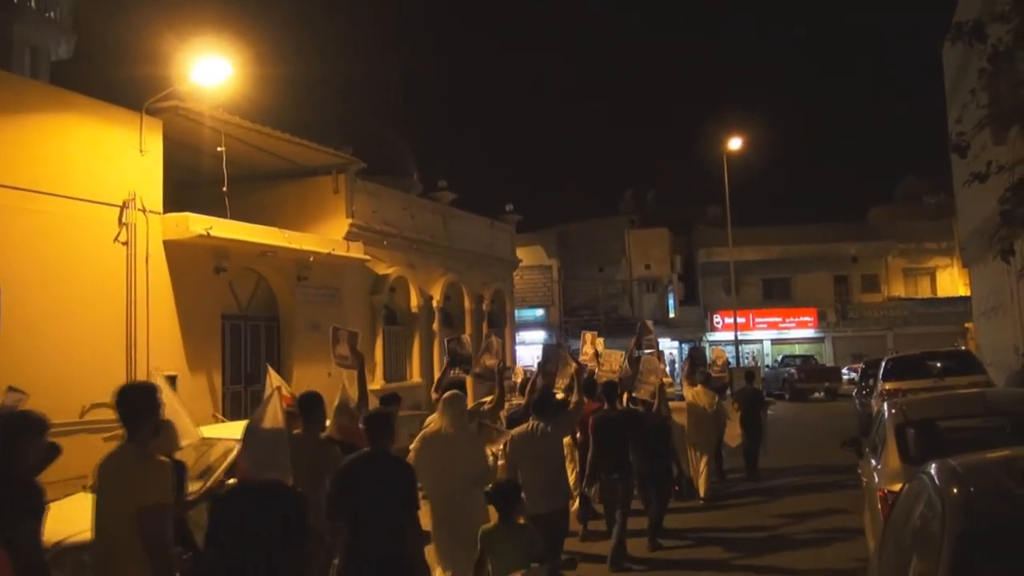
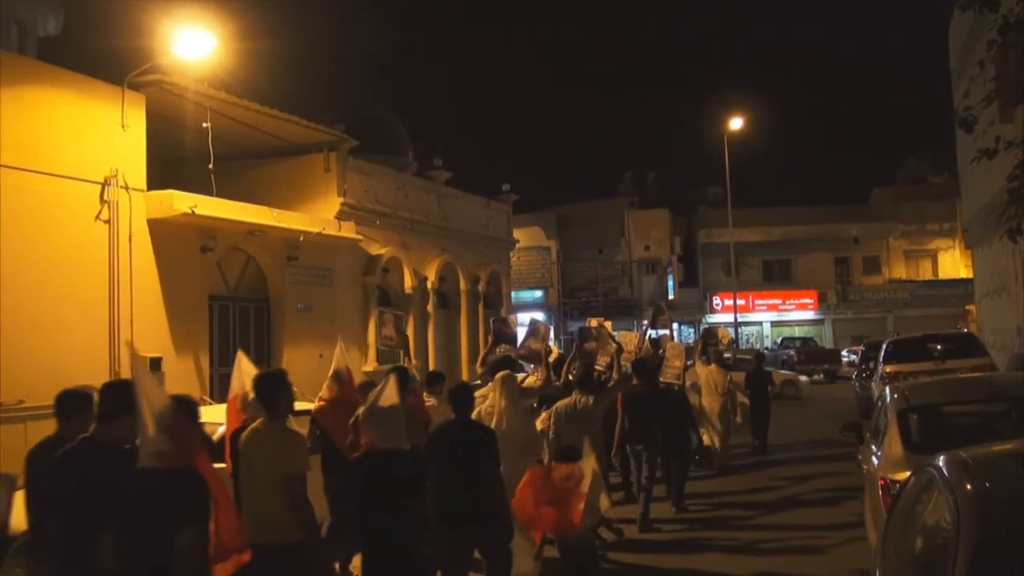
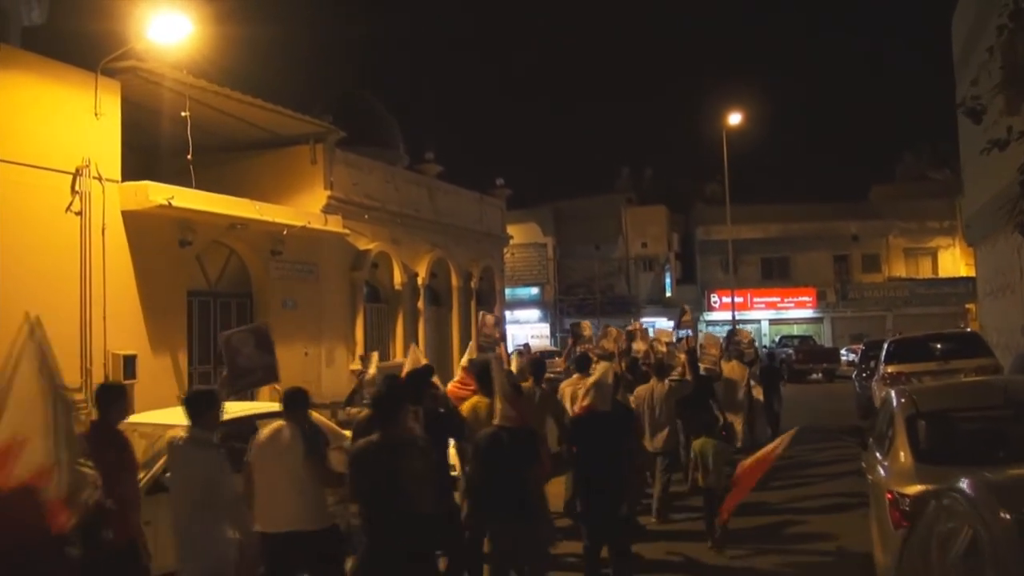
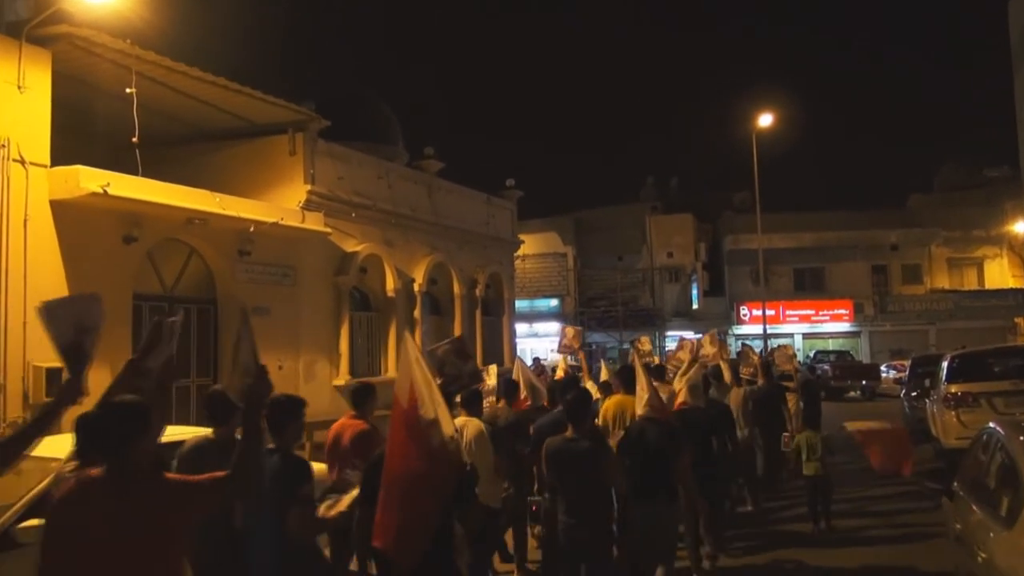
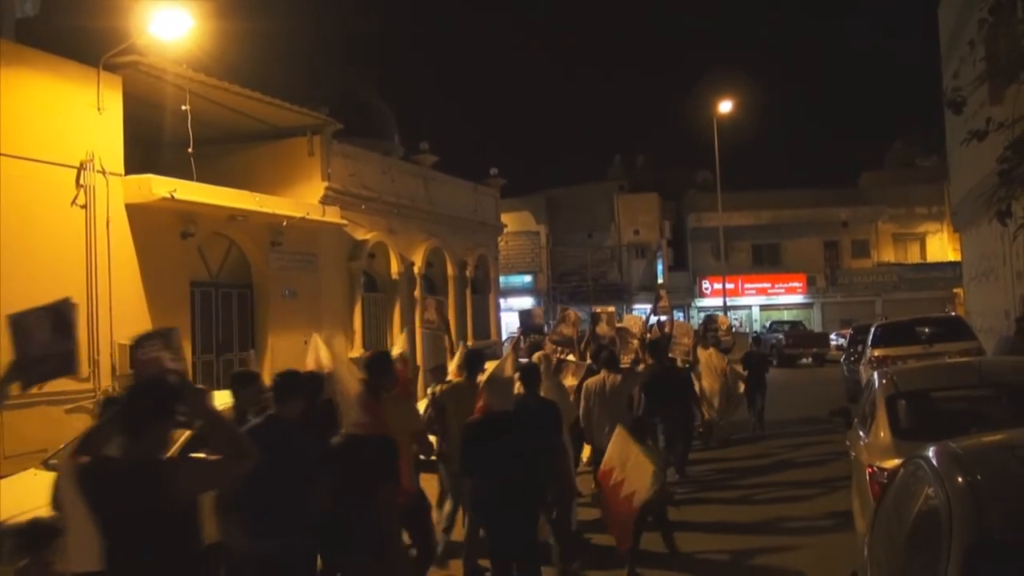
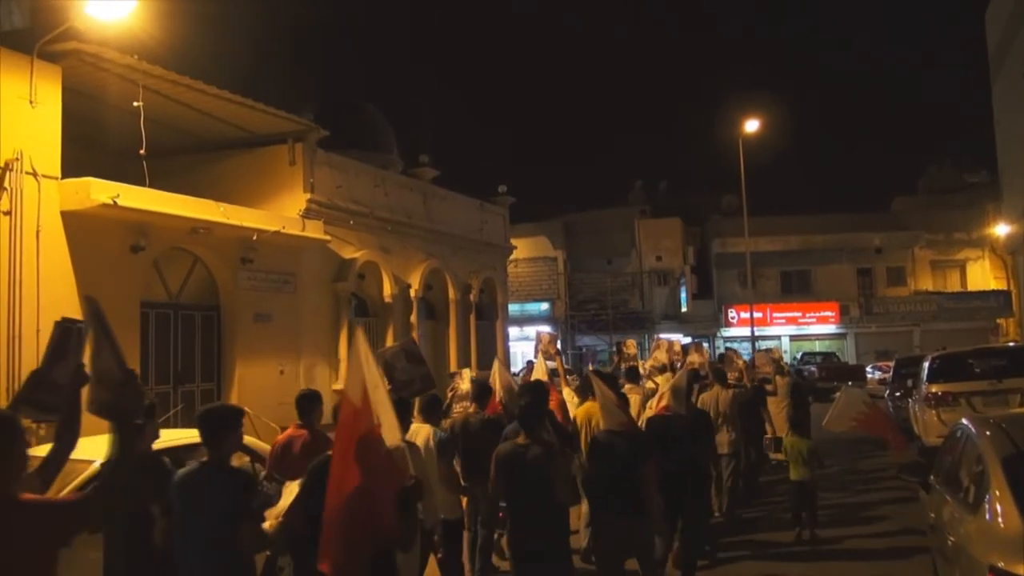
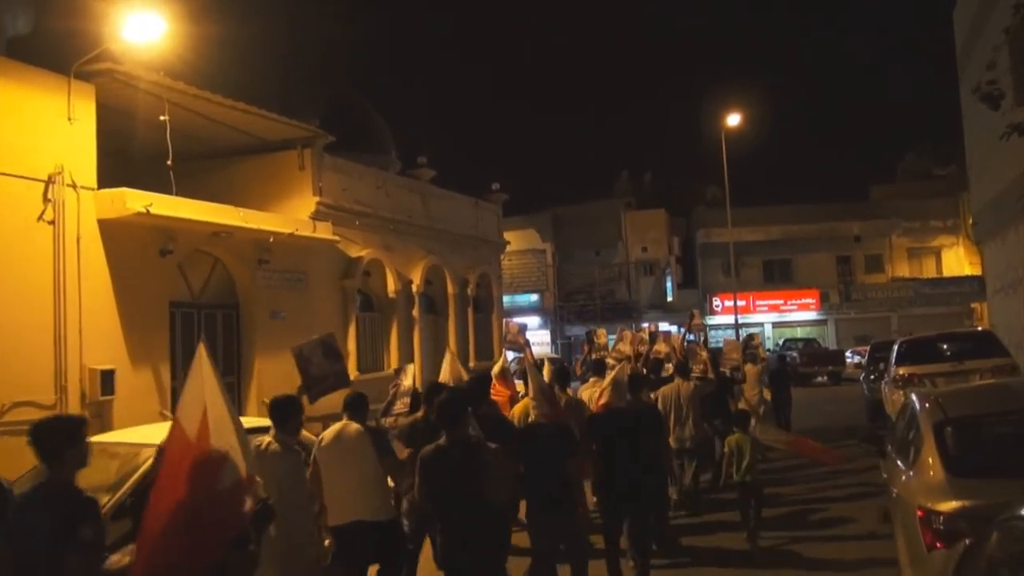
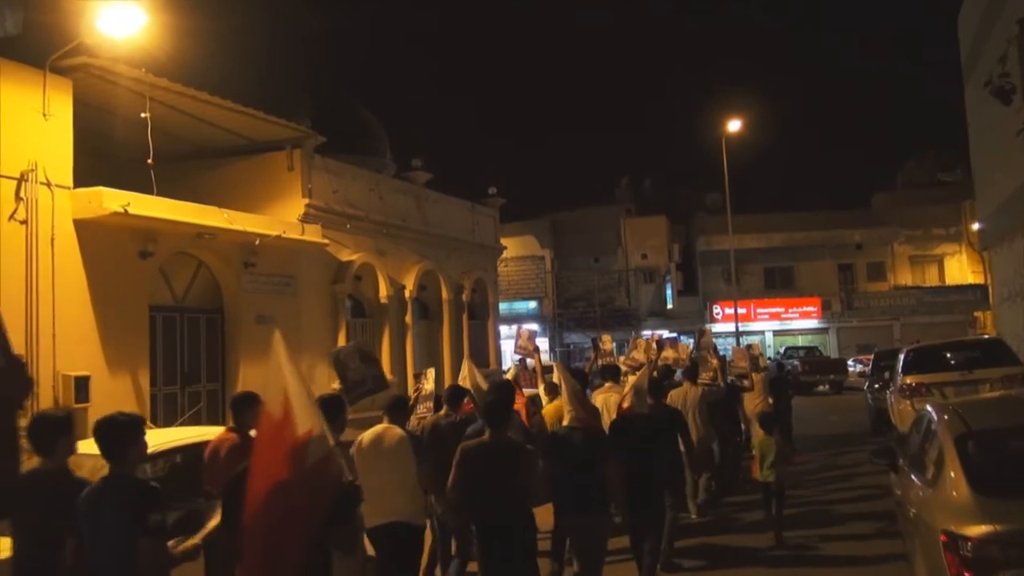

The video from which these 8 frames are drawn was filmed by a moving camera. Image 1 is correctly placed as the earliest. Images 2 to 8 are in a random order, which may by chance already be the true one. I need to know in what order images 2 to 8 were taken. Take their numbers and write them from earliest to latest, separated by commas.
2, 5, 3, 7, 8, 6, 4
